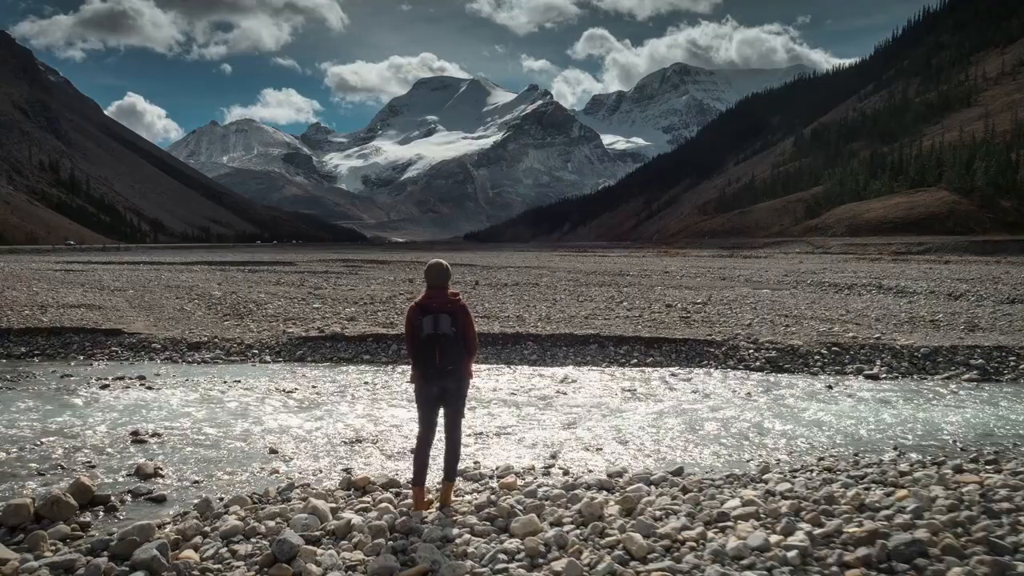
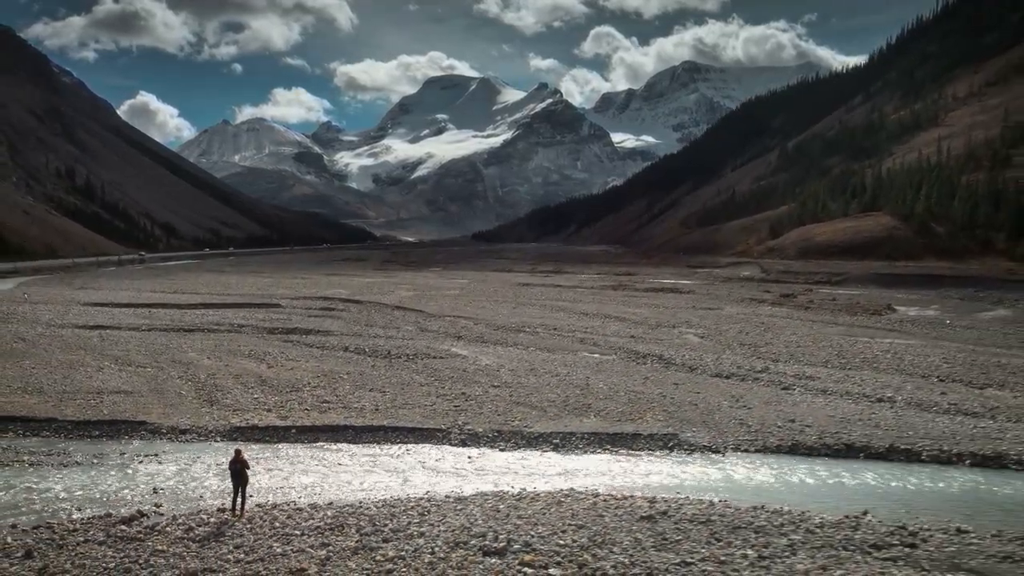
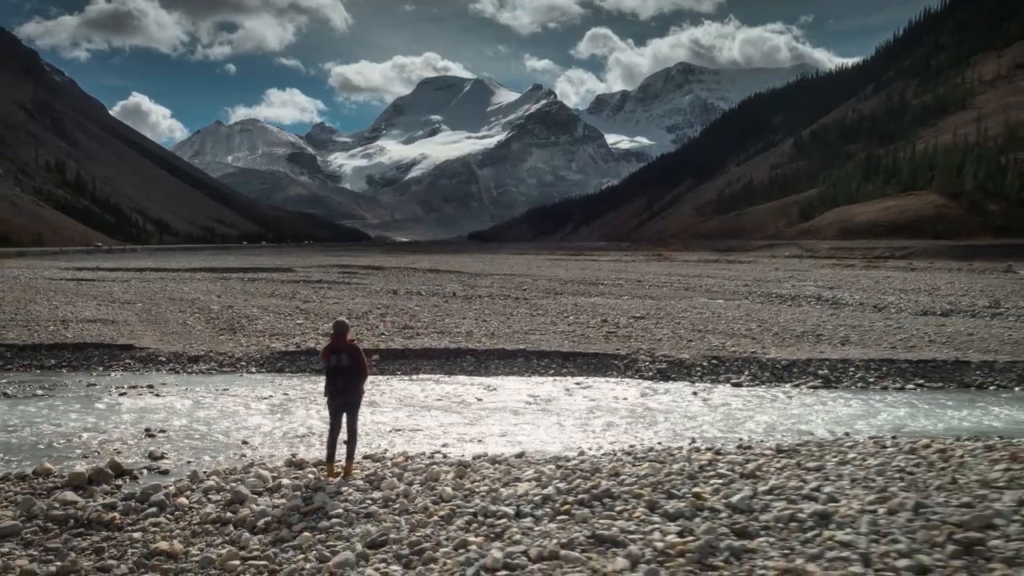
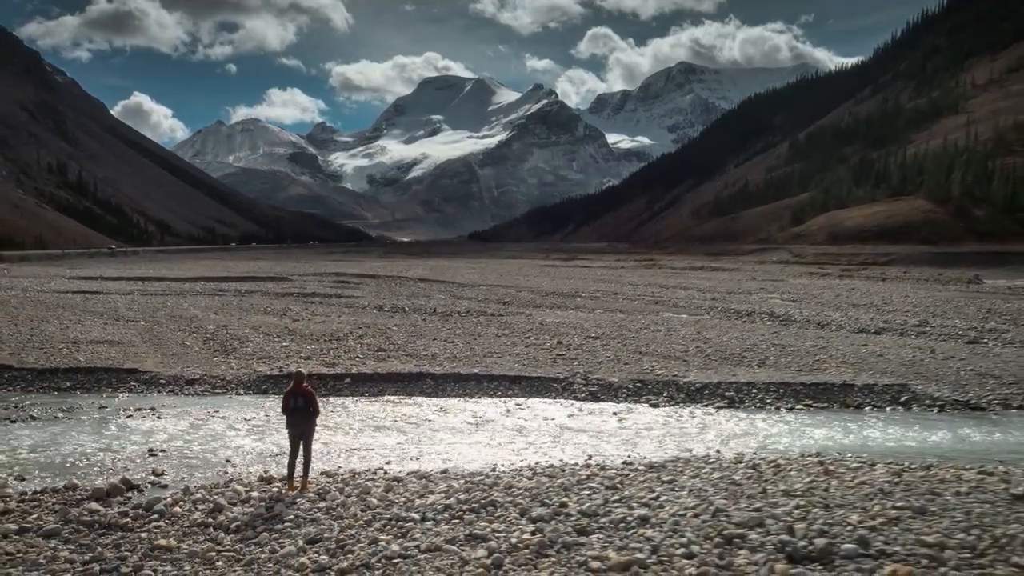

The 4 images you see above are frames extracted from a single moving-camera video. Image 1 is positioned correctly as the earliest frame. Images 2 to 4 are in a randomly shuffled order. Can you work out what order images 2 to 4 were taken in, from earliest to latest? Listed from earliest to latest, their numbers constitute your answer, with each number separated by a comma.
3, 4, 2
